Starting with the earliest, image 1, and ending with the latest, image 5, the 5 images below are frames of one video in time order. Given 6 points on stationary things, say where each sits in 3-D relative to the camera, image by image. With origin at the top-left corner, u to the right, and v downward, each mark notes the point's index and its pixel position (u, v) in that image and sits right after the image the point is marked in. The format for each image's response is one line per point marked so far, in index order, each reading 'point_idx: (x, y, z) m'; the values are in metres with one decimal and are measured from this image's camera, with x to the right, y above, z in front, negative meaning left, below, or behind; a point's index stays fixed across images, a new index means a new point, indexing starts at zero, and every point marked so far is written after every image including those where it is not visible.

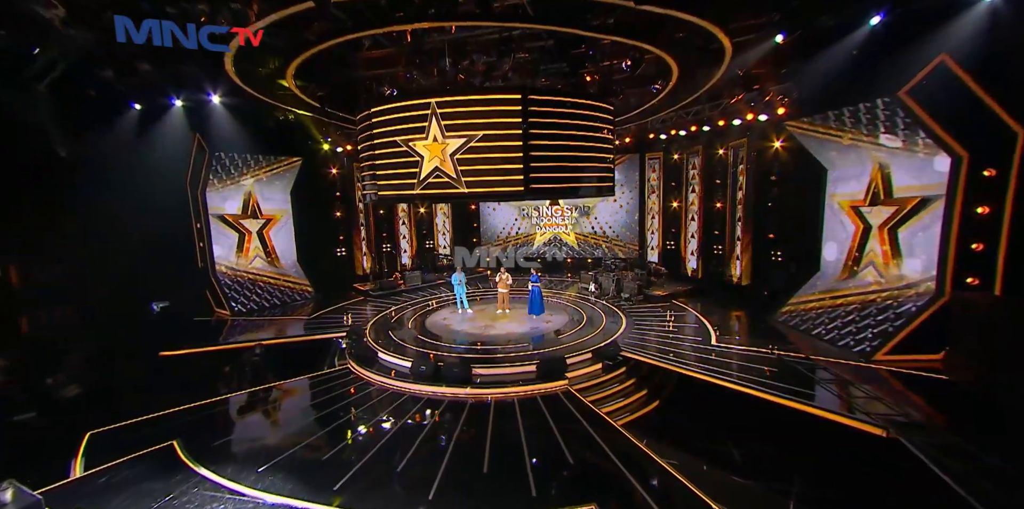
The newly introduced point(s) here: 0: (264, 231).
0: (-5.9, +0.5, +9.0) m
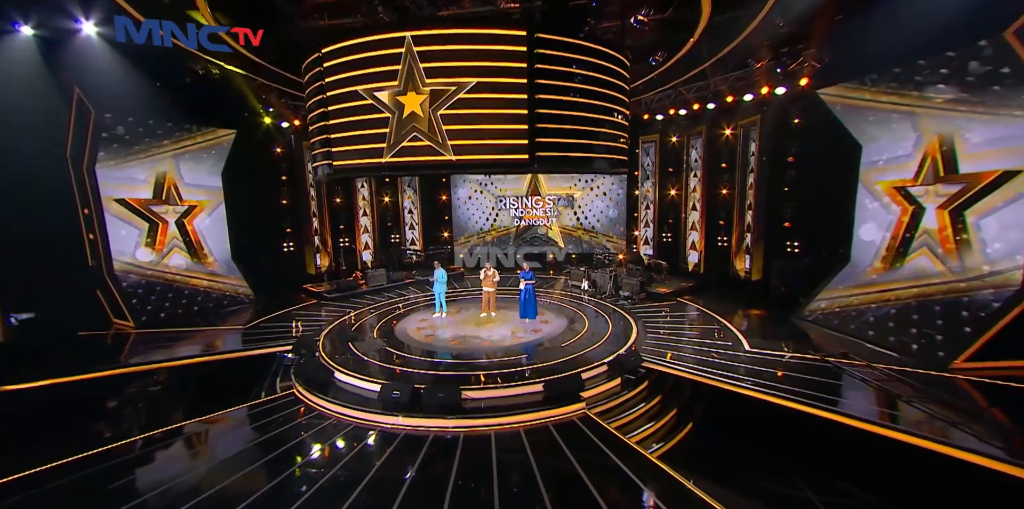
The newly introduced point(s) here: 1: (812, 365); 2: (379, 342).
0: (-6.3, +0.6, +7.2) m
1: (+4.0, -1.5, +5.0) m
2: (-2.2, -1.5, +6.3) m
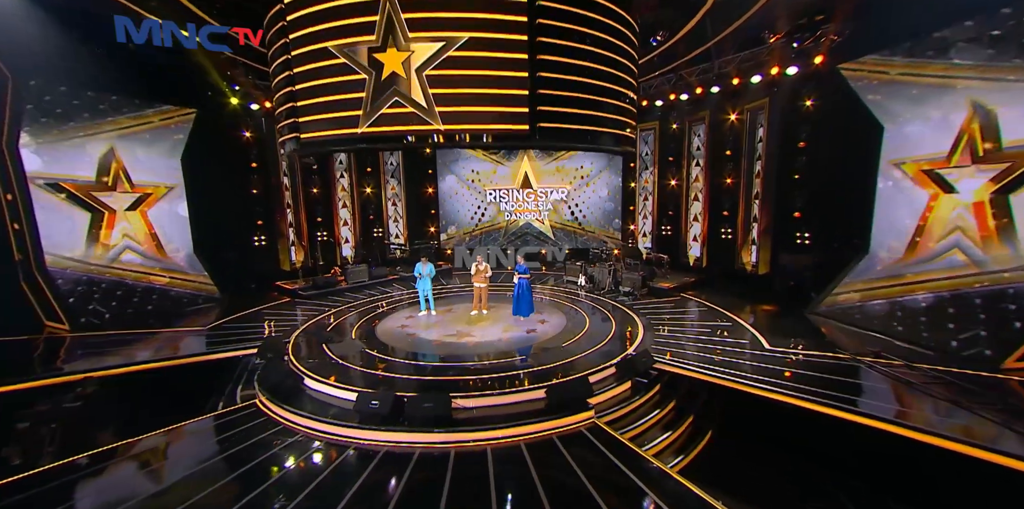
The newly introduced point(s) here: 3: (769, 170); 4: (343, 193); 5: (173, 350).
0: (-6.4, +0.8, +6.4) m
1: (+3.9, -1.3, +4.6) m
2: (-2.3, -1.3, +5.6) m
3: (+4.7, +1.6, +6.9) m
4: (-4.4, +1.6, +9.7) m
5: (-4.9, -1.4, +5.4) m
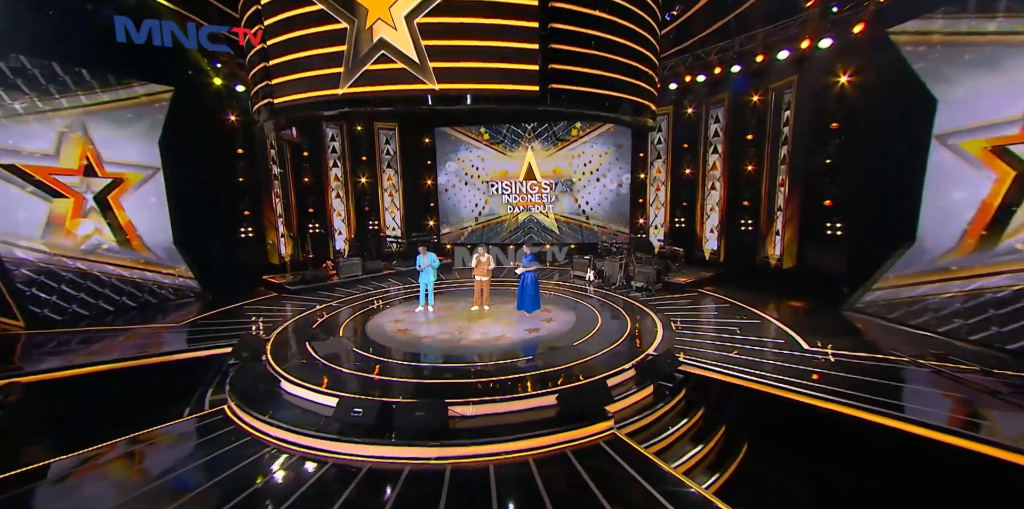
0: (-6.3, +0.9, +5.9) m
1: (+4.0, -1.2, +4.1) m
2: (-2.2, -1.2, +5.1) m
3: (+4.8, +1.7, +6.3) m
4: (-4.3, +1.7, +9.2) m
5: (-4.8, -1.2, +4.9) m
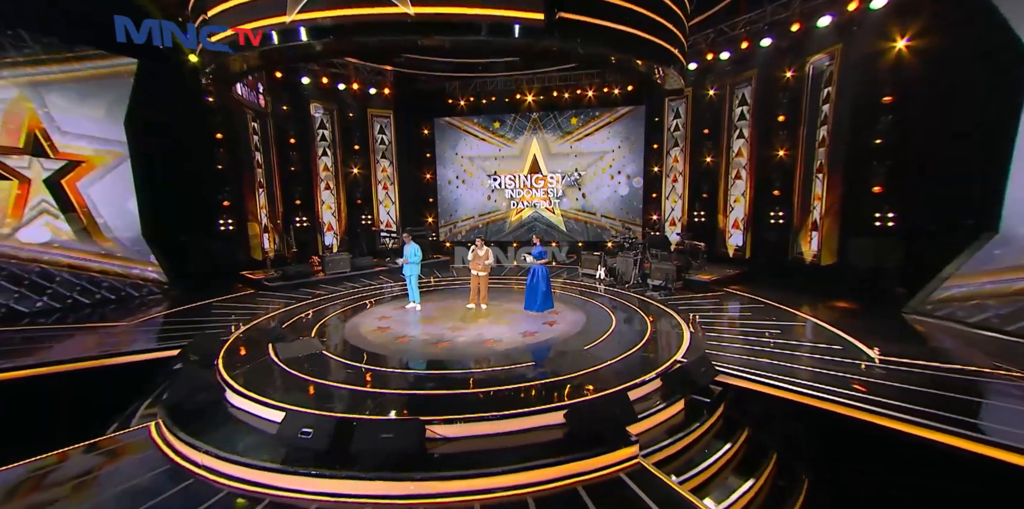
0: (-6.3, +1.1, +5.3) m
1: (+3.9, -1.1, +3.3) m
2: (-2.2, -1.0, +4.4) m
3: (+4.8, +1.8, +5.6) m
4: (-4.2, +1.8, +8.6) m
5: (-4.8, -1.0, +4.2) m
